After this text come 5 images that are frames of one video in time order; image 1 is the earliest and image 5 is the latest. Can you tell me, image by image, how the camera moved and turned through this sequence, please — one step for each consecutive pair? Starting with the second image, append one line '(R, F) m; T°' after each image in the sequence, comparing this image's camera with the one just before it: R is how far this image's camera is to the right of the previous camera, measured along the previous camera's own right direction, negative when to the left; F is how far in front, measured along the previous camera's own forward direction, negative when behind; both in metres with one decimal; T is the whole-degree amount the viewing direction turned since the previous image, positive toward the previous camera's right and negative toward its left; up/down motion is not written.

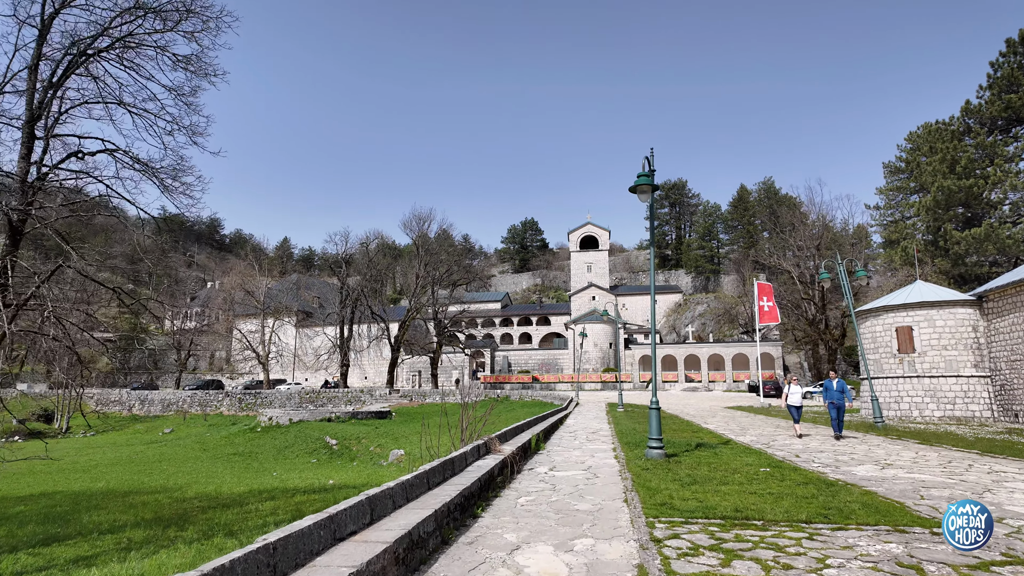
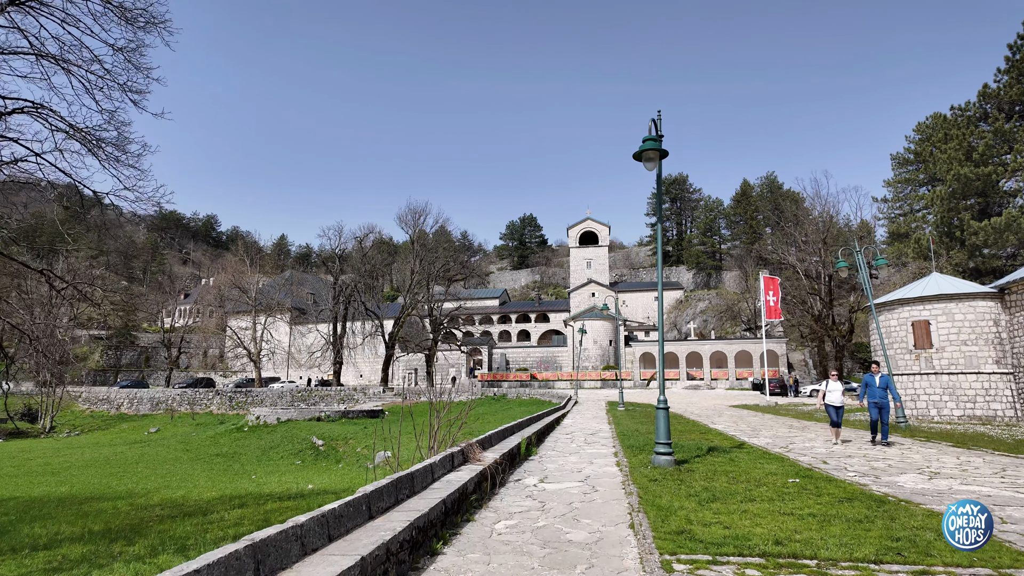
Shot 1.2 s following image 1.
(+0.1, +0.8) m; 0°
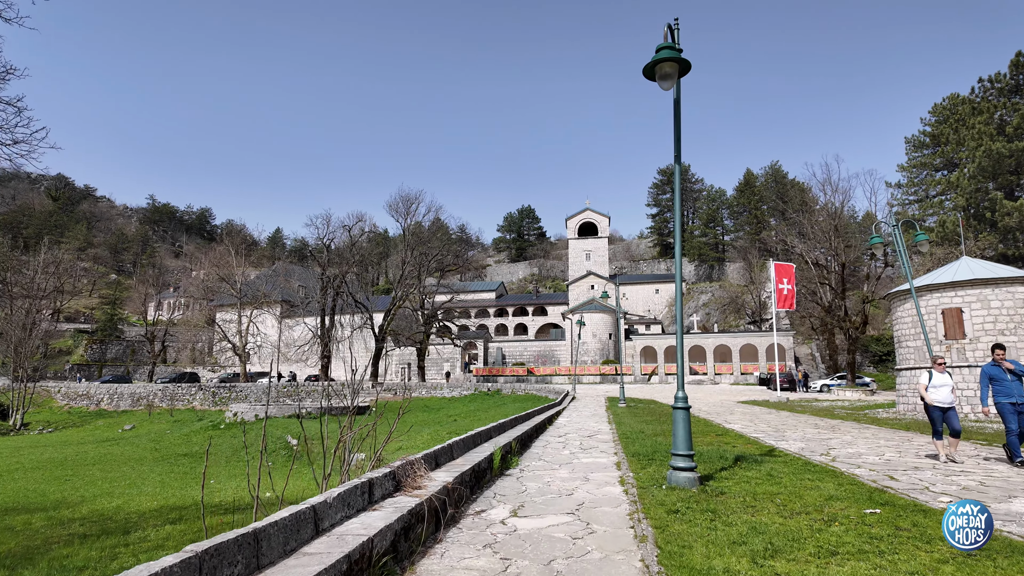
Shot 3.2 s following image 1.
(+0.3, +1.4) m; 0°
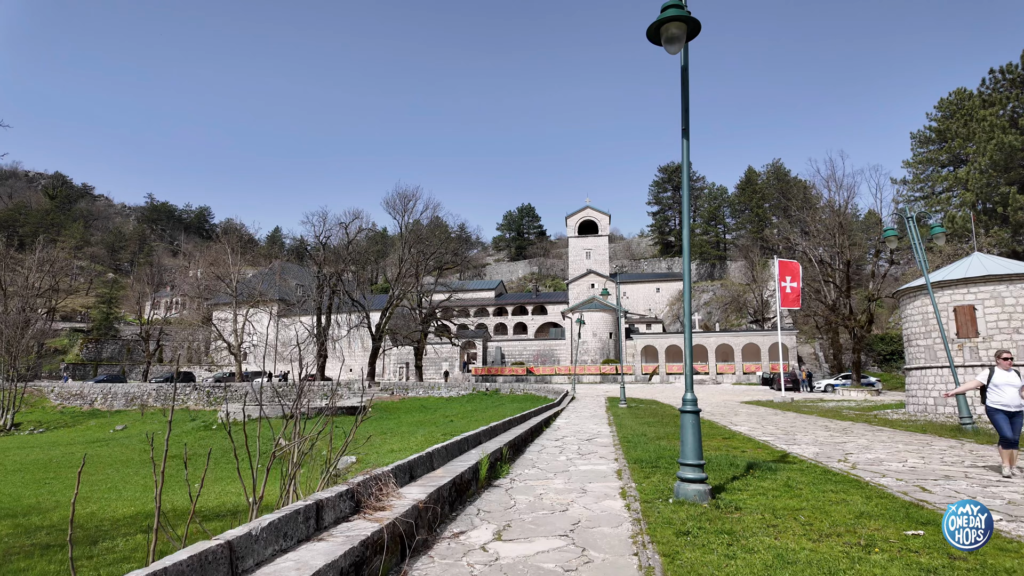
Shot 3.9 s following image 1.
(+0.1, +0.5) m; 0°
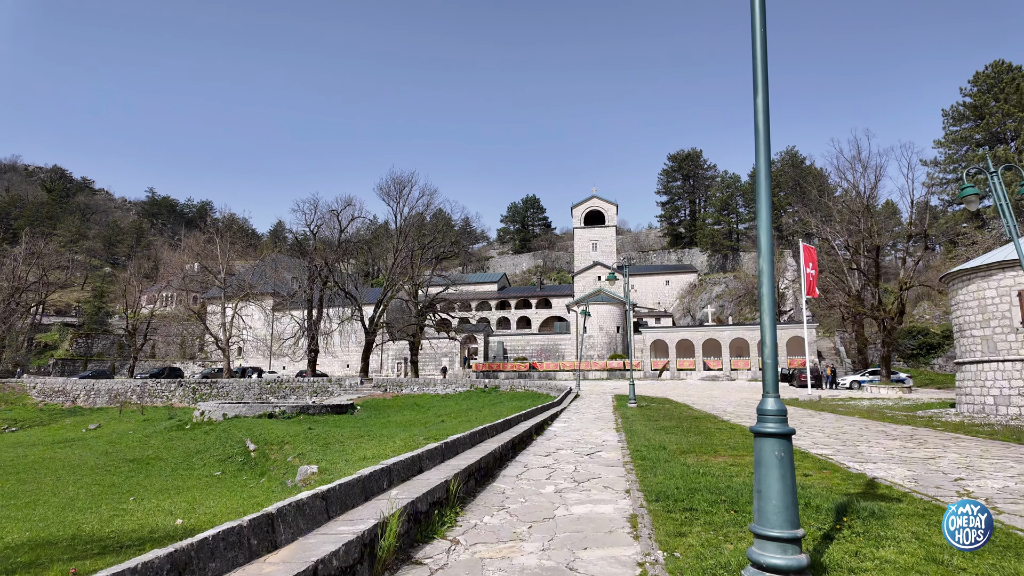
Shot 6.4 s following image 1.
(+0.3, +1.8) m; -1°
